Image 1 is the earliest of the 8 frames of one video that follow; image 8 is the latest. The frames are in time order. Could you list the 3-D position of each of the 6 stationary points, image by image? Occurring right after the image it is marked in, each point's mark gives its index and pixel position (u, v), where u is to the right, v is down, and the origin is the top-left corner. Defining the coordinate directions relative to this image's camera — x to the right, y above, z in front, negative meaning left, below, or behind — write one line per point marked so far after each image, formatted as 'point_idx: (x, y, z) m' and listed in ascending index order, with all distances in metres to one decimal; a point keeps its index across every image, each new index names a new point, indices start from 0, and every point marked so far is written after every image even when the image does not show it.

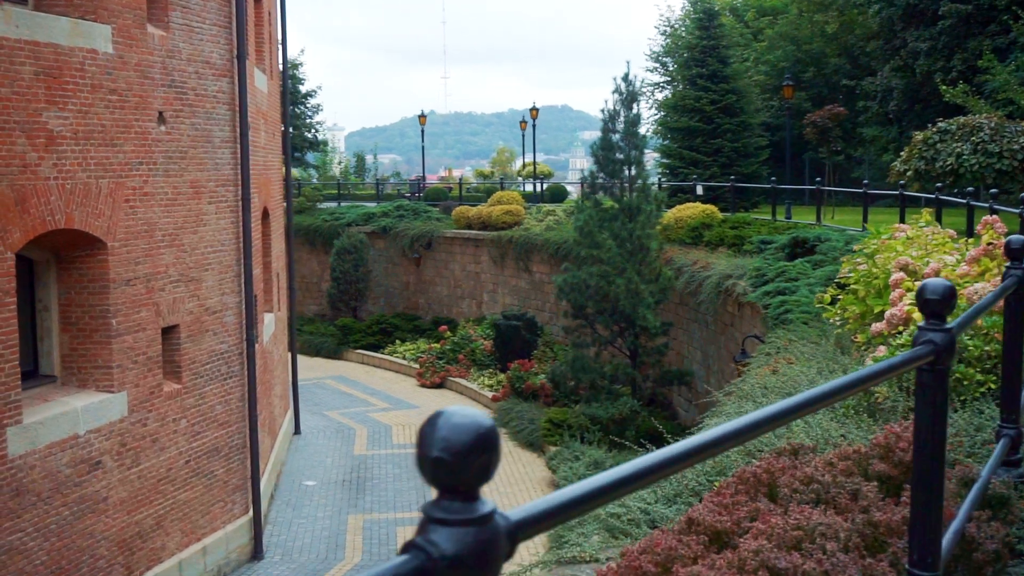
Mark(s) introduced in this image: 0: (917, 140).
0: (+6.0, +2.2, +15.5) m
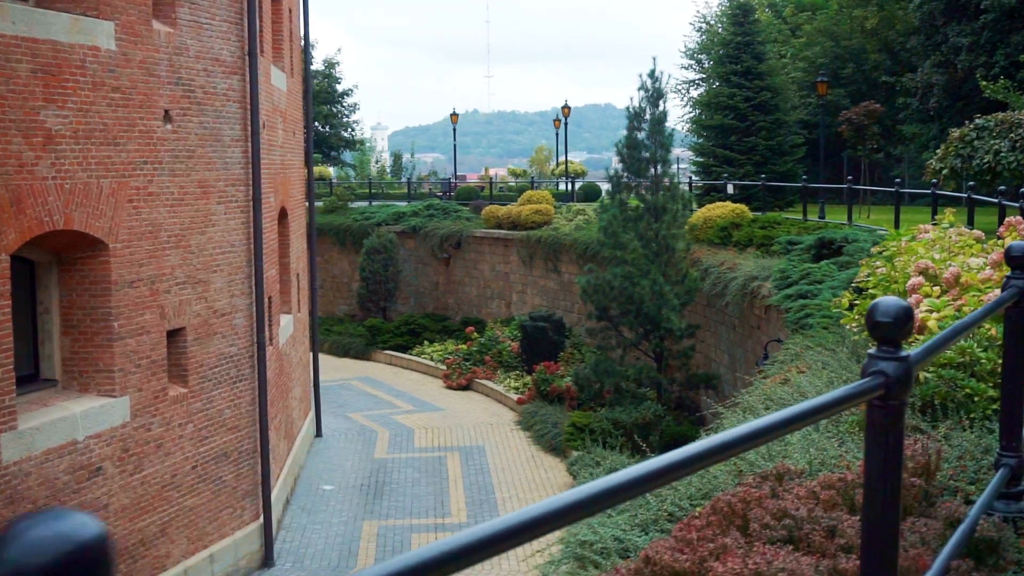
0: (+6.3, +2.1, +14.9) m
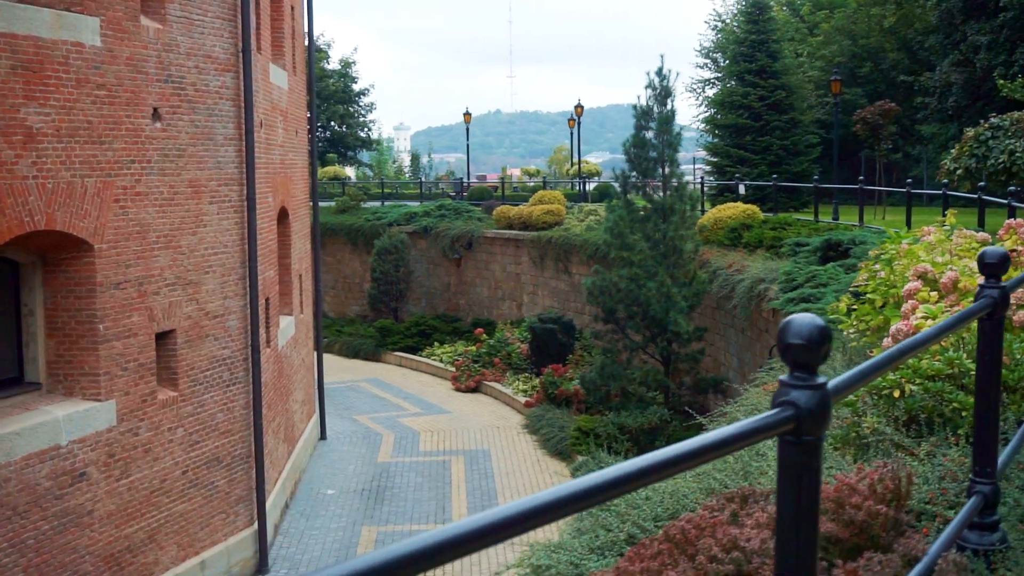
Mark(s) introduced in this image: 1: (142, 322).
0: (+6.3, +2.1, +14.5) m
1: (-3.7, -0.3, +10.6) m
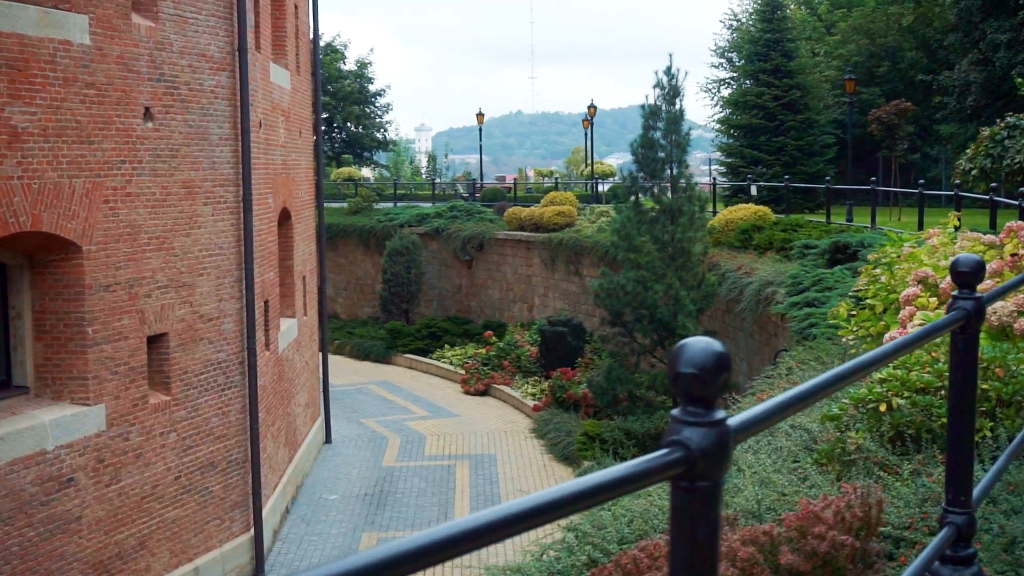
0: (+6.3, +2.0, +14.1) m
1: (-3.8, -0.4, +10.5) m
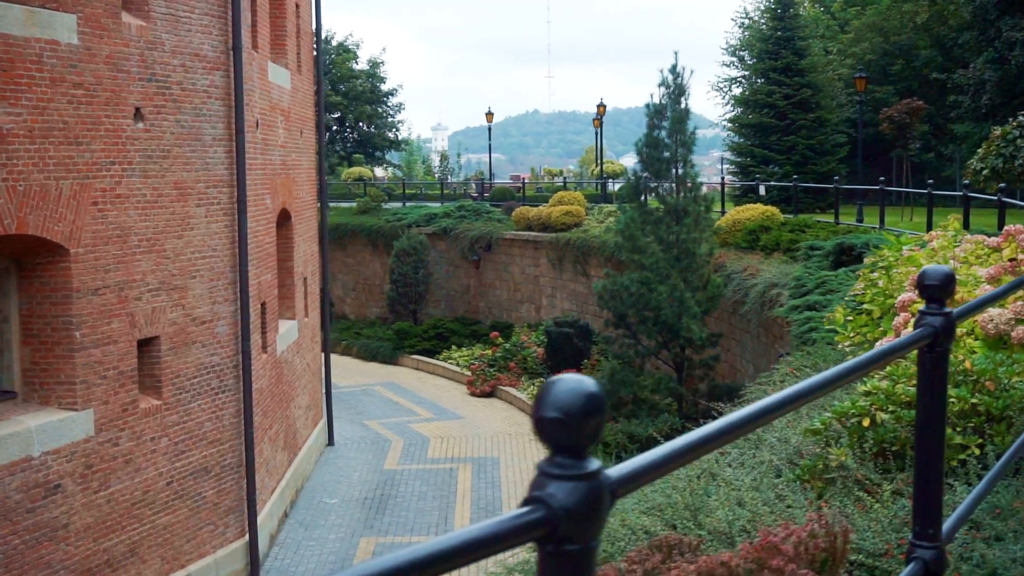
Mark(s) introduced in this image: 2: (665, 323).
0: (+6.4, +2.0, +13.8) m
1: (-3.8, -0.4, +10.3) m
2: (+2.3, -0.5, +16.1) m
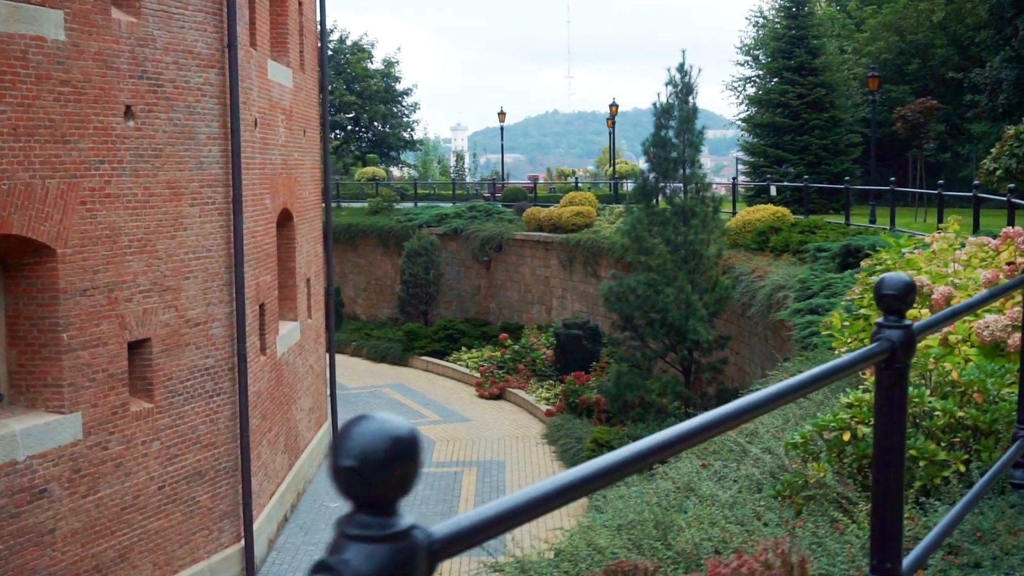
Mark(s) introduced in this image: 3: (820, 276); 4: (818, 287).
0: (+6.4, +2.0, +13.5) m
1: (-3.9, -0.4, +10.1) m
2: (+2.4, -0.6, +15.8) m
3: (+3.2, +0.1, +10.9) m
4: (+3.0, 0.0, +10.4) m
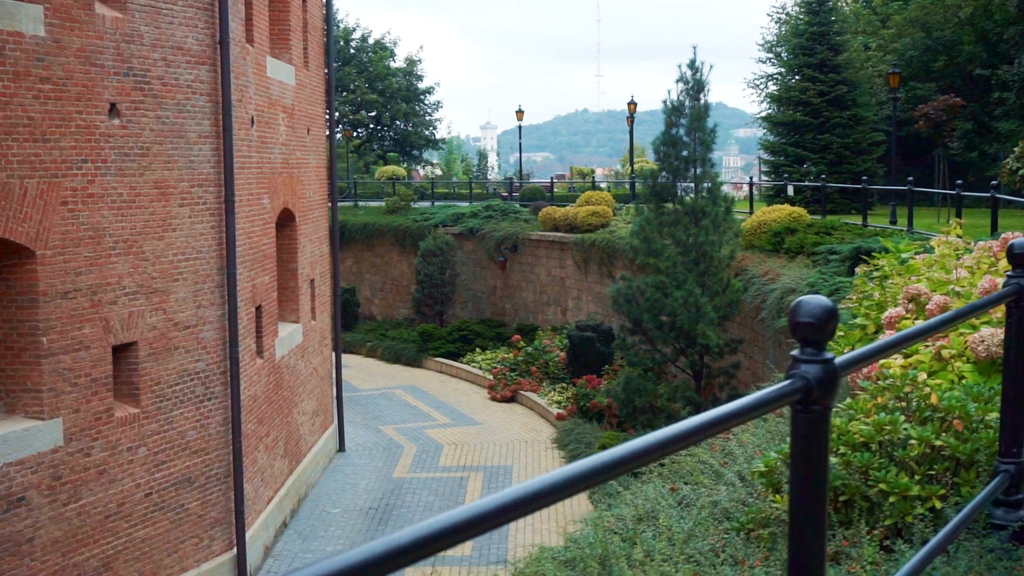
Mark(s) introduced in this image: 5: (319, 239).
0: (+6.4, +1.9, +13.0) m
1: (-3.9, -0.4, +9.9) m
2: (+2.5, -0.6, +15.4) m
3: (+3.2, +0.1, +10.5) m
4: (+3.0, 0.0, +10.0) m
5: (-3.2, +0.8, +17.3) m
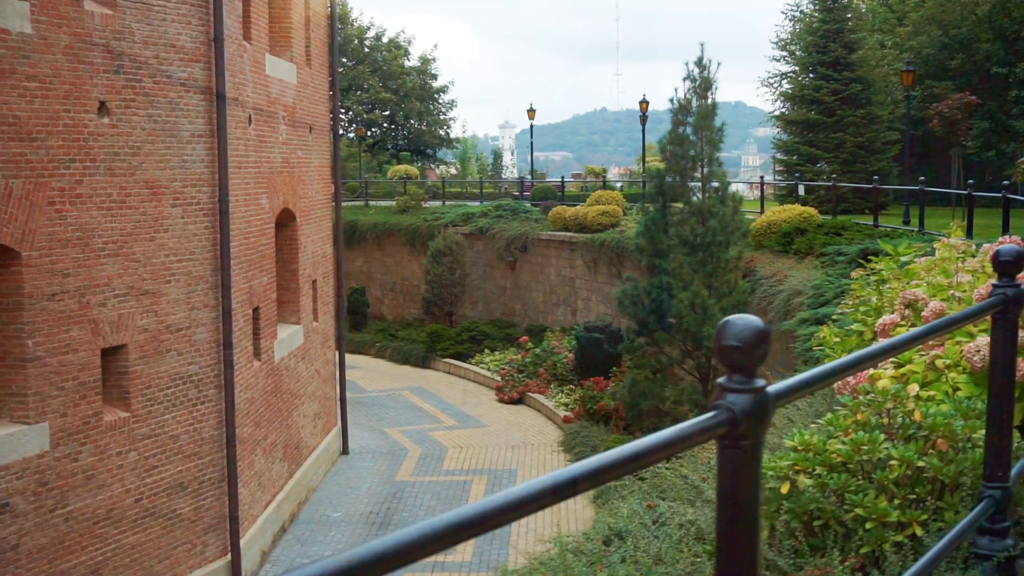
0: (+6.4, +1.9, +12.6) m
1: (-3.9, -0.5, +9.7) m
2: (+2.5, -0.6, +15.1) m
3: (+3.1, 0.0, +10.2) m
4: (+2.9, 0.0, +9.7) m
5: (-3.1, +0.8, +17.1) m
